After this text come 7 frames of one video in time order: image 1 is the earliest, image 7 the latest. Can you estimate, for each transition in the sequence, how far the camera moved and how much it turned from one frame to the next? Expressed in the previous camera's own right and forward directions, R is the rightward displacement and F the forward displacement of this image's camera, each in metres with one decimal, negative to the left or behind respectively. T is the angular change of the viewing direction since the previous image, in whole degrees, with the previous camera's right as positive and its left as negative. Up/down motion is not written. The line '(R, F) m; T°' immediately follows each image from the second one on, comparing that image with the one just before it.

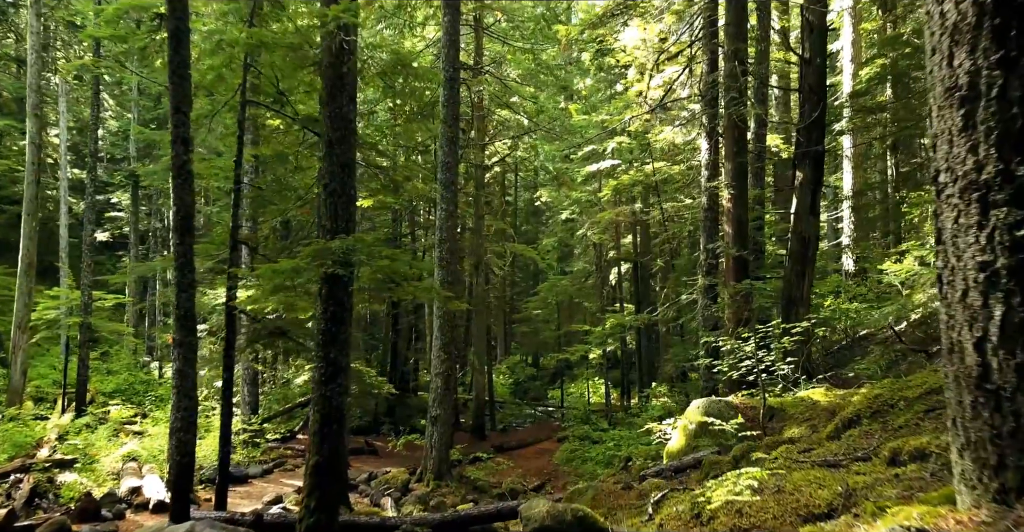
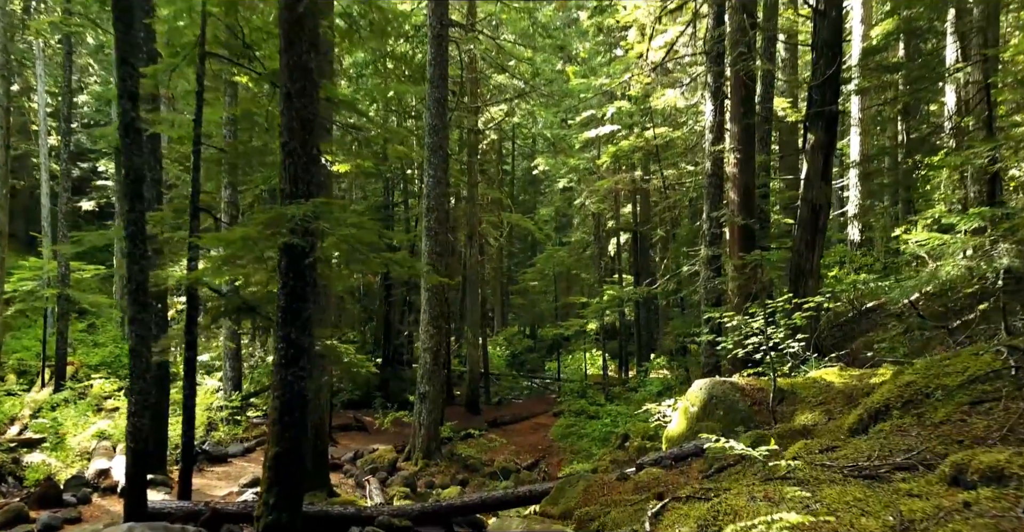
(+0.2, +0.9) m; 0°
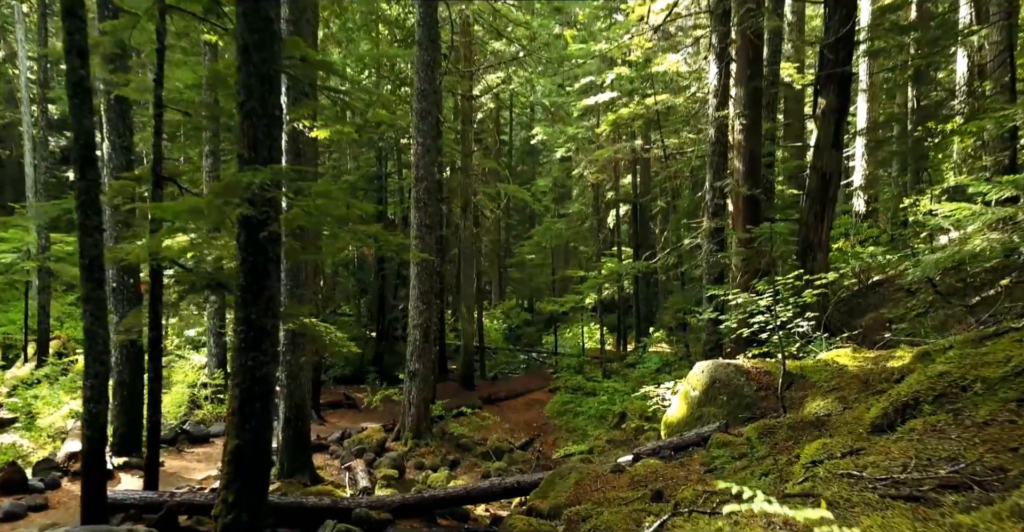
(+0.1, +0.7) m; 0°
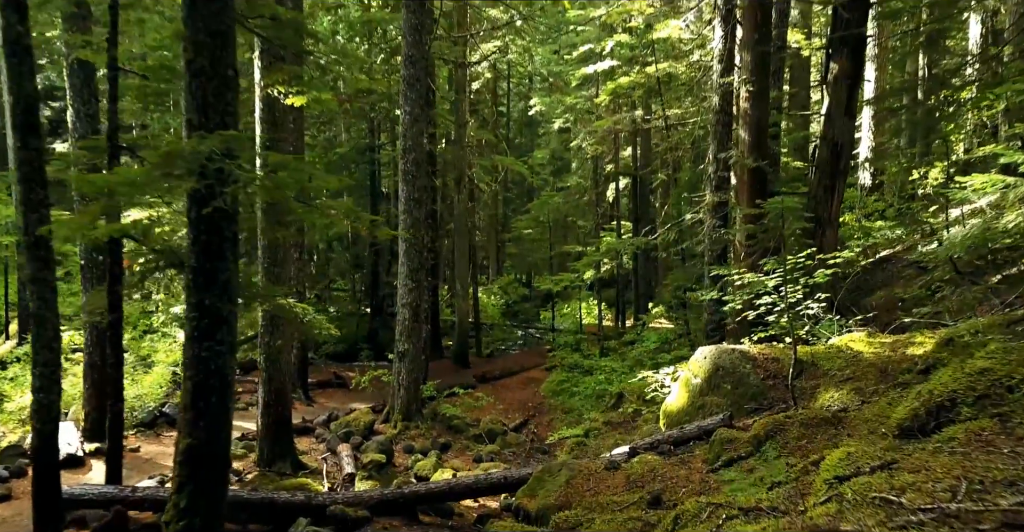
(+0.1, +0.7) m; 0°
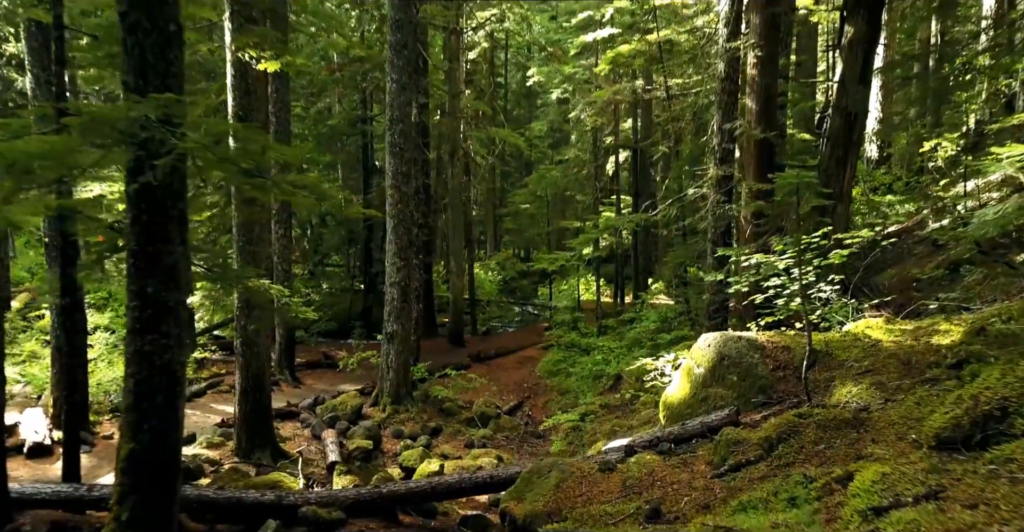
(+0.1, +0.7) m; 0°
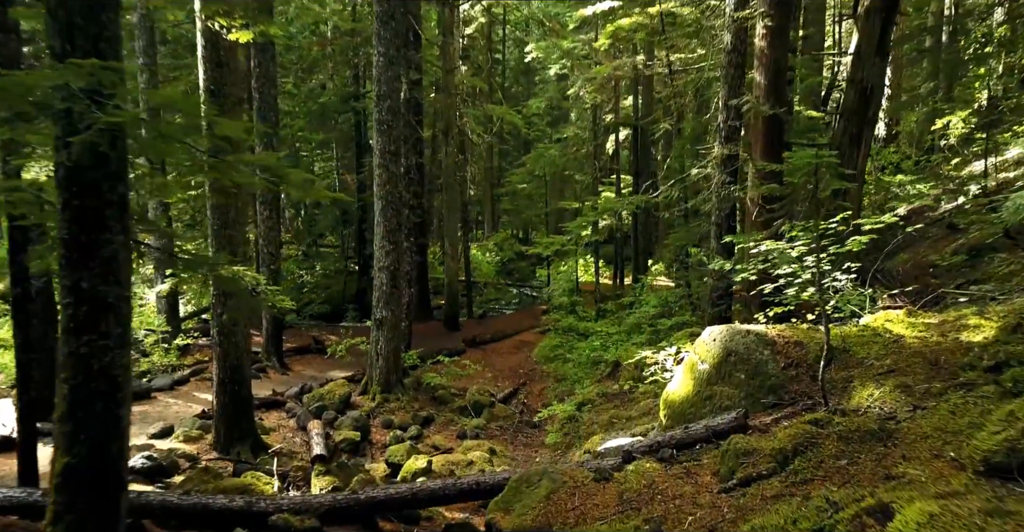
(+0.1, +0.6) m; 0°
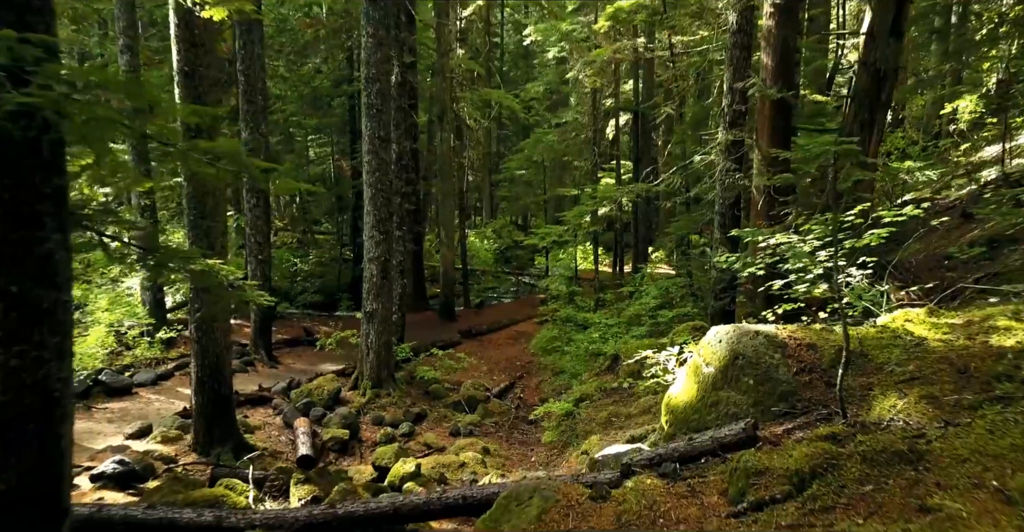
(+0.1, +0.5) m; 0°
